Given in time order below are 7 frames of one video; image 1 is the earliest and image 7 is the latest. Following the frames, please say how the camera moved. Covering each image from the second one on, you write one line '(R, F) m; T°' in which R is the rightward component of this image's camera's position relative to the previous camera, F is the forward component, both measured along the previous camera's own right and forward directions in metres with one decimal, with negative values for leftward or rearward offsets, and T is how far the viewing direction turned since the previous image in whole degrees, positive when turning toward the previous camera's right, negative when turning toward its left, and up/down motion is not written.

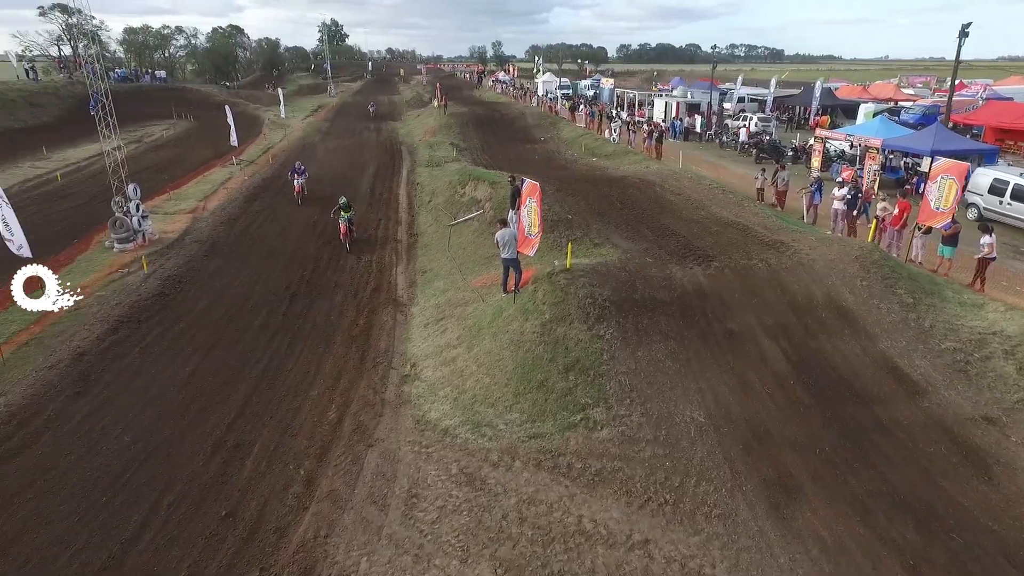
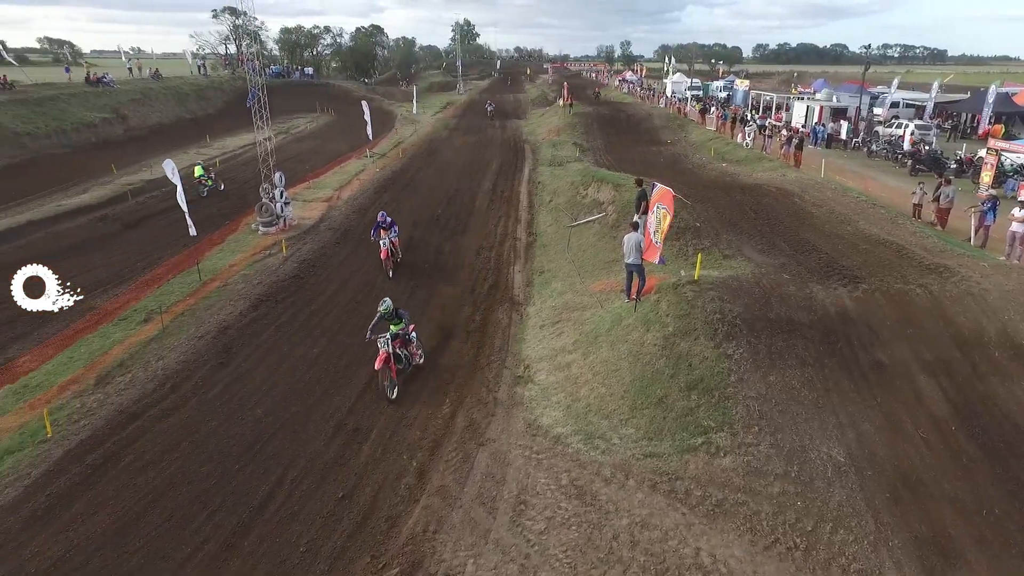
(-0.2, +0.2) m; -10°
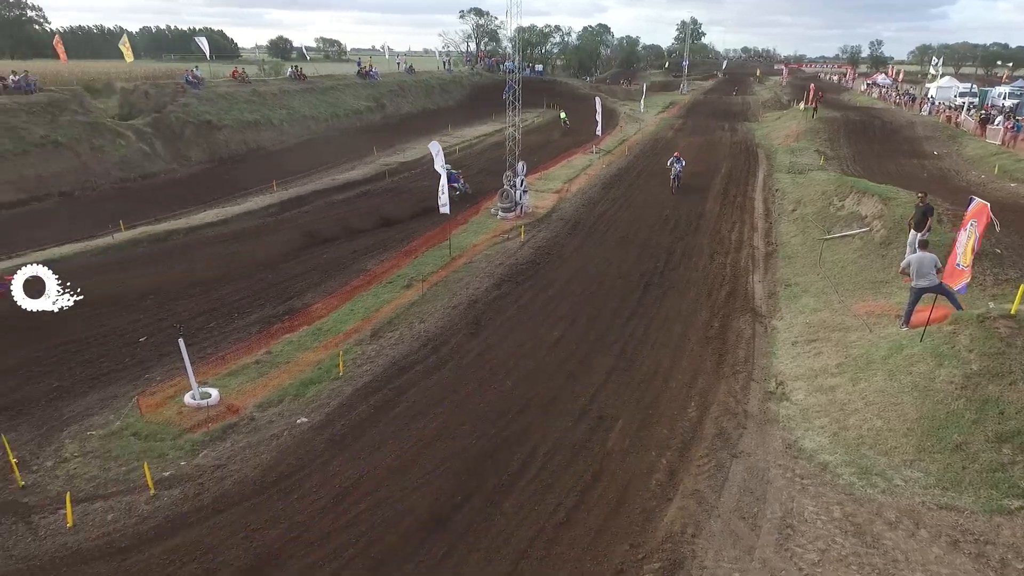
(-1.0, -0.1) m; -17°
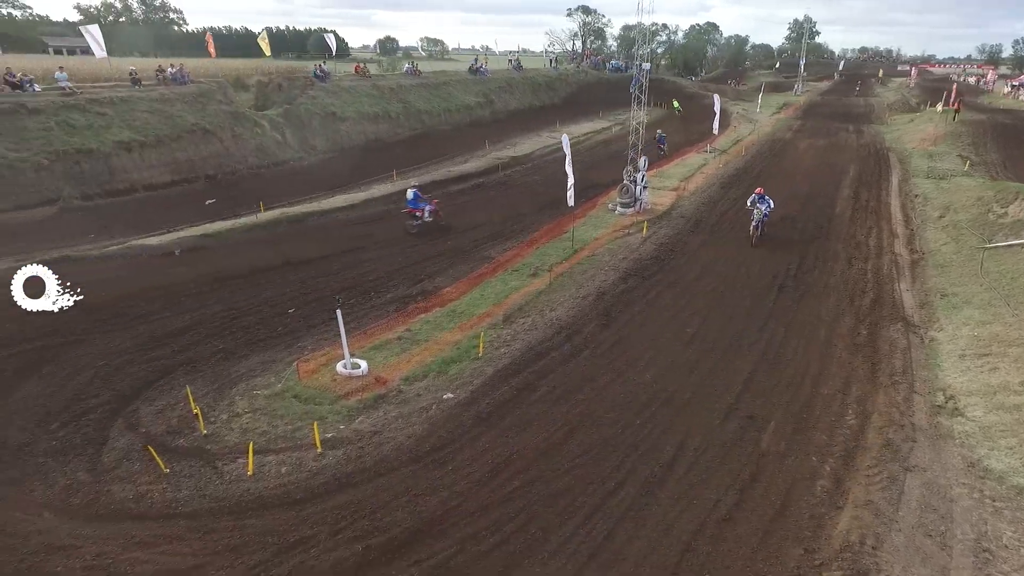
(-0.9, 0.0) m; -8°
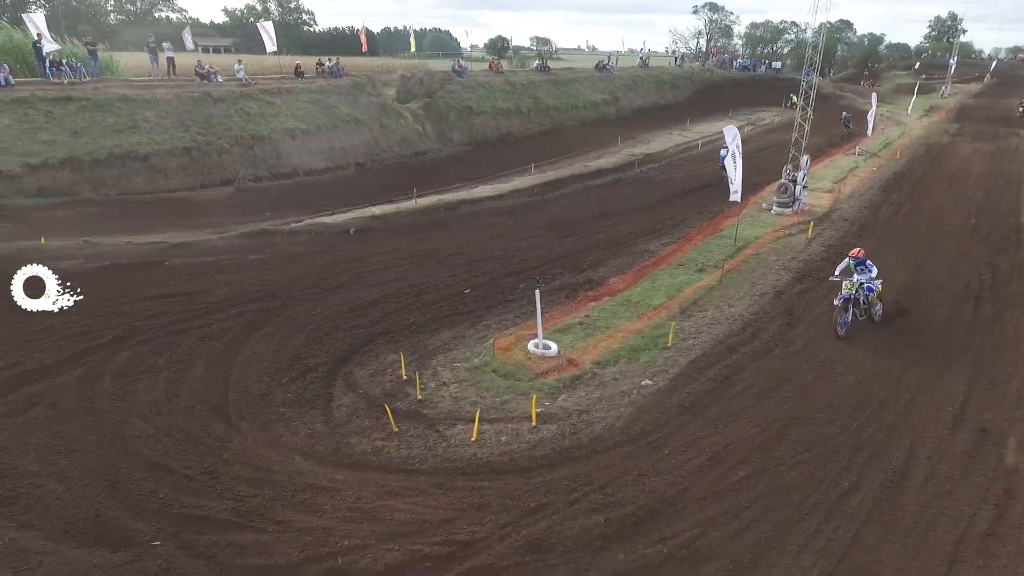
(-1.6, -0.1) m; -8°
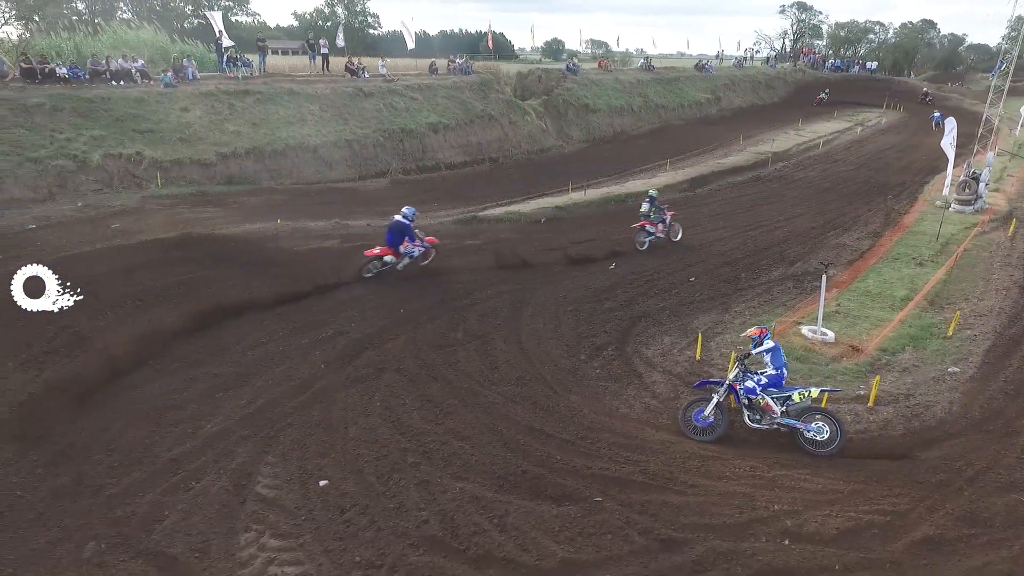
(-3.8, -0.3) m; -4°
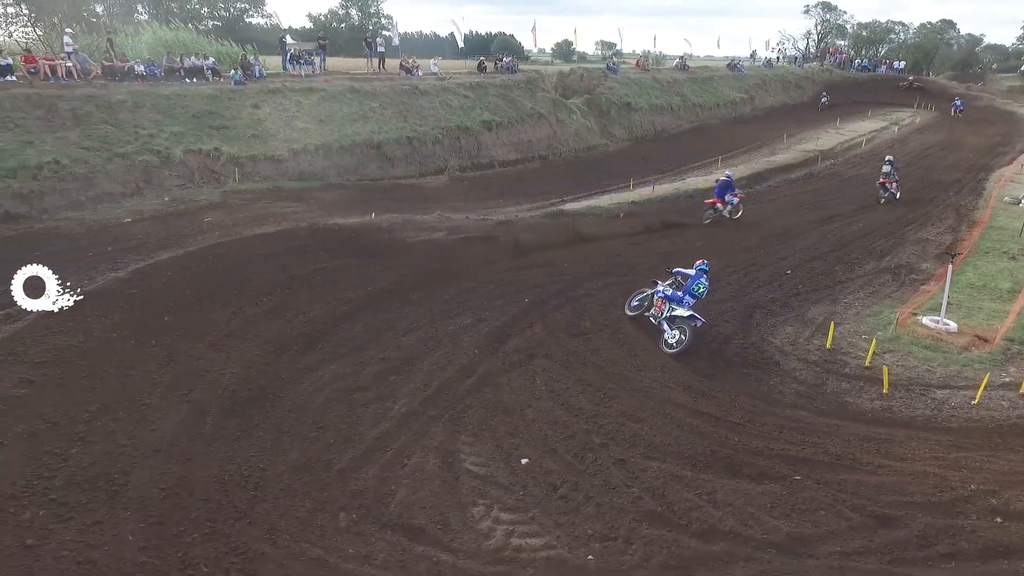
(-1.9, -0.1) m; -1°
